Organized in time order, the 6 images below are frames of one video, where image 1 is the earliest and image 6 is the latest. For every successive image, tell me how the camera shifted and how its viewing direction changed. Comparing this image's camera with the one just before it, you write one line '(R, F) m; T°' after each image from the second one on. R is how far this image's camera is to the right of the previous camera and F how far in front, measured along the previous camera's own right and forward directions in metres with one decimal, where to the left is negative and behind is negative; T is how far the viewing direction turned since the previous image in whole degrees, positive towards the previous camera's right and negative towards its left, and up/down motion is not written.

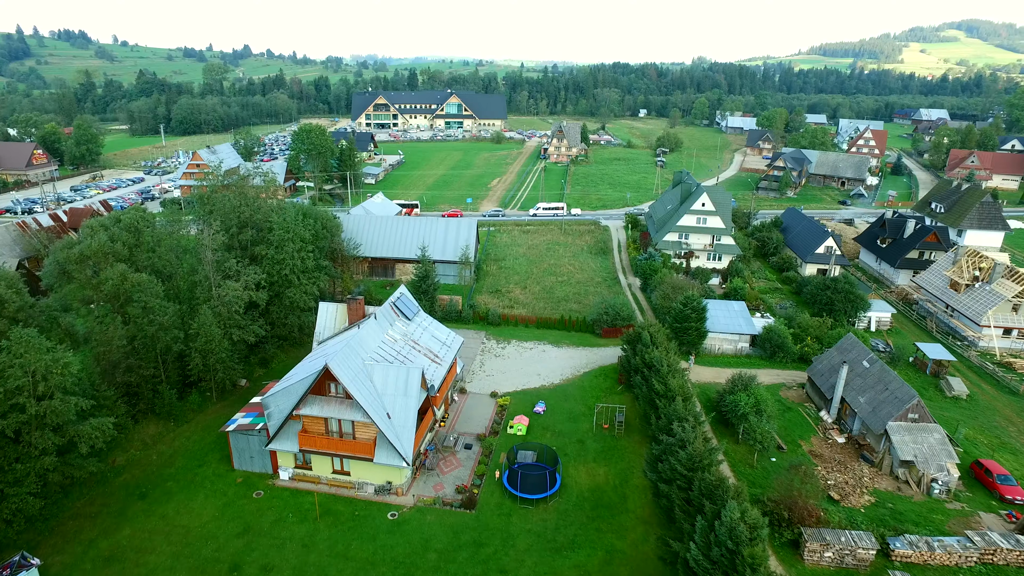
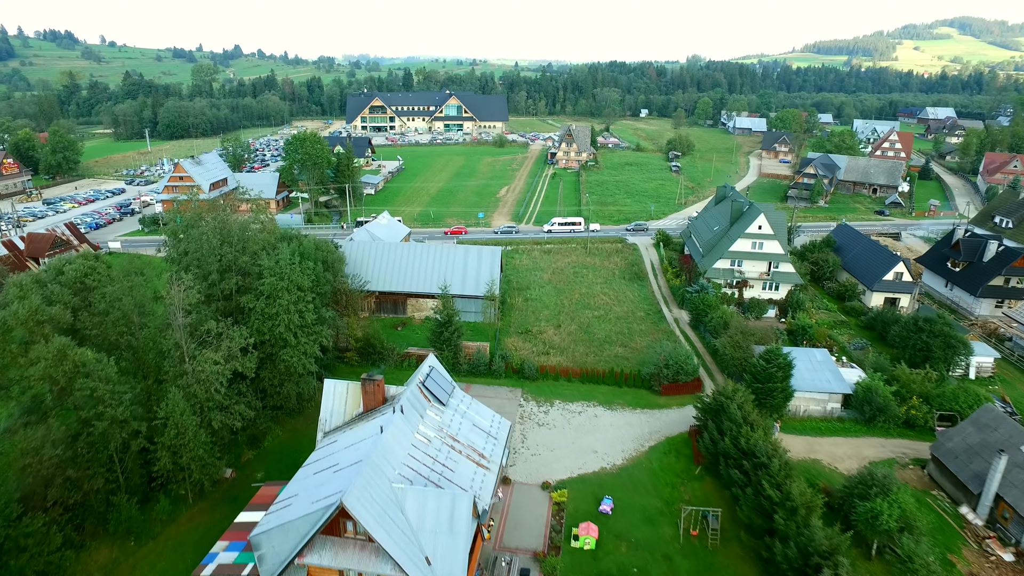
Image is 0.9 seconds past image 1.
(-2.4, +6.3) m; +1°
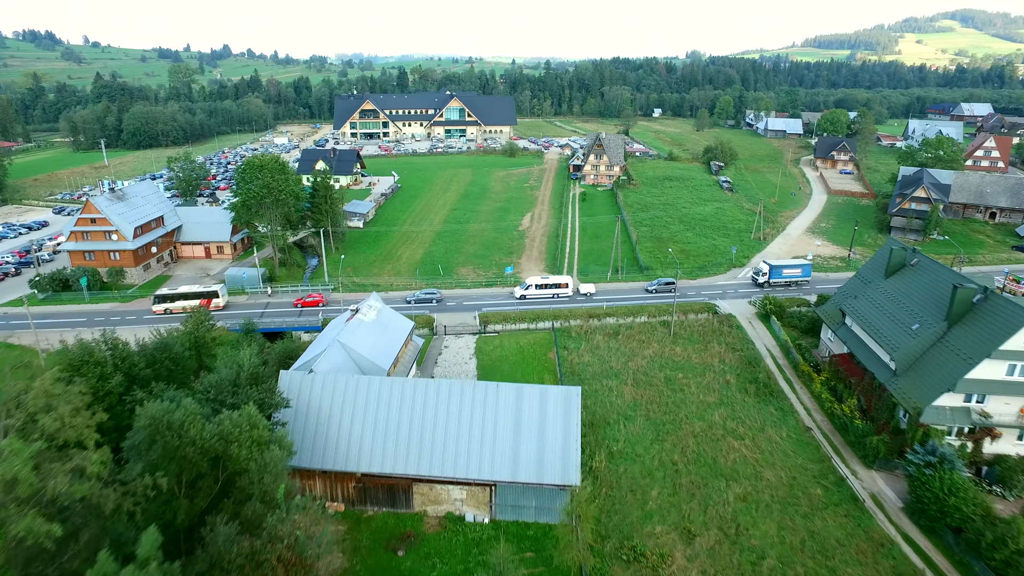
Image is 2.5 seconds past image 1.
(-3.2, +17.6) m; 0°
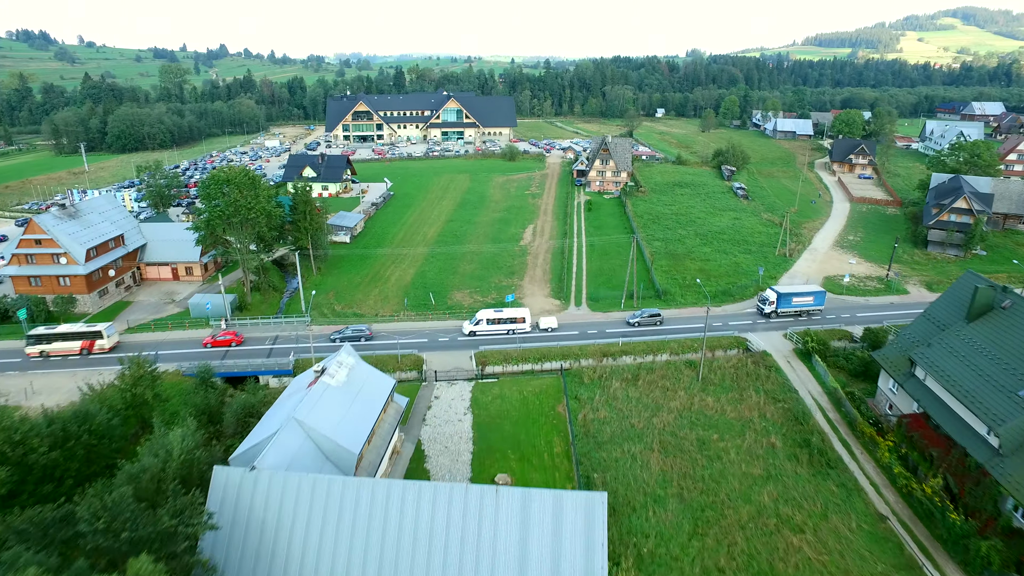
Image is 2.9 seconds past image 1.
(-0.1, +5.4) m; 0°
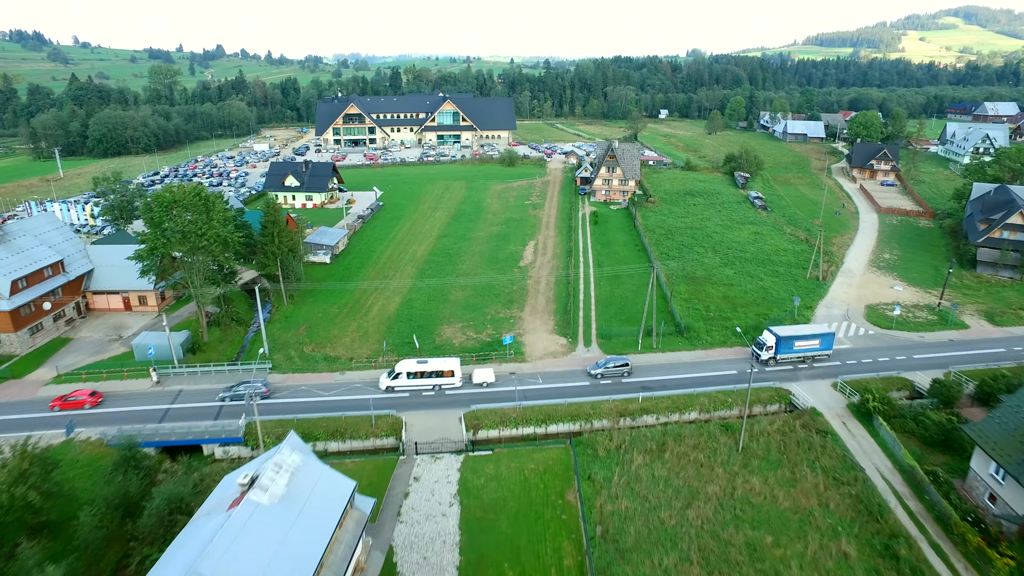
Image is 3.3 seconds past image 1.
(+0.1, +6.1) m; 0°
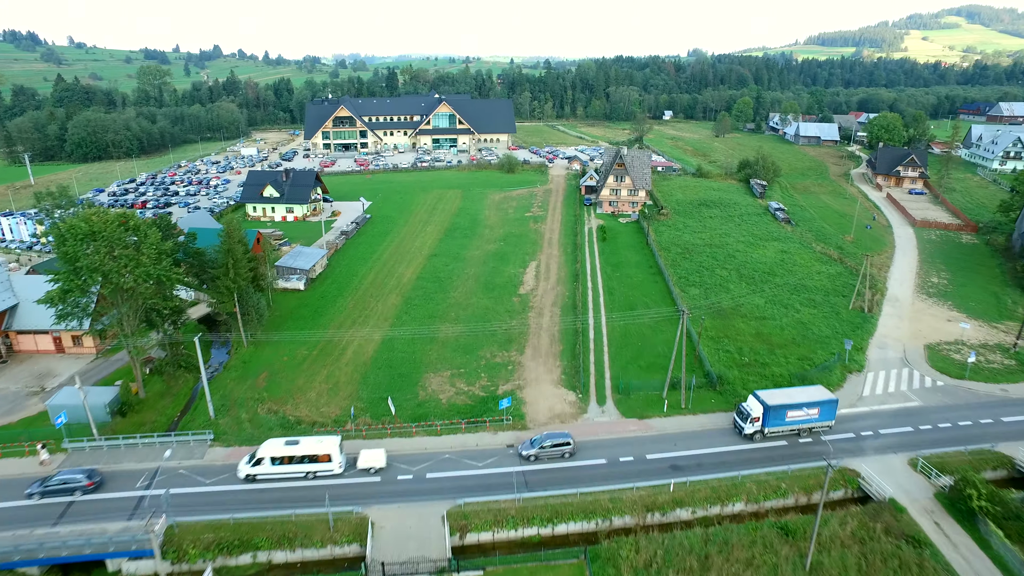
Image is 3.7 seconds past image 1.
(+0.1, +6.4) m; 0°
